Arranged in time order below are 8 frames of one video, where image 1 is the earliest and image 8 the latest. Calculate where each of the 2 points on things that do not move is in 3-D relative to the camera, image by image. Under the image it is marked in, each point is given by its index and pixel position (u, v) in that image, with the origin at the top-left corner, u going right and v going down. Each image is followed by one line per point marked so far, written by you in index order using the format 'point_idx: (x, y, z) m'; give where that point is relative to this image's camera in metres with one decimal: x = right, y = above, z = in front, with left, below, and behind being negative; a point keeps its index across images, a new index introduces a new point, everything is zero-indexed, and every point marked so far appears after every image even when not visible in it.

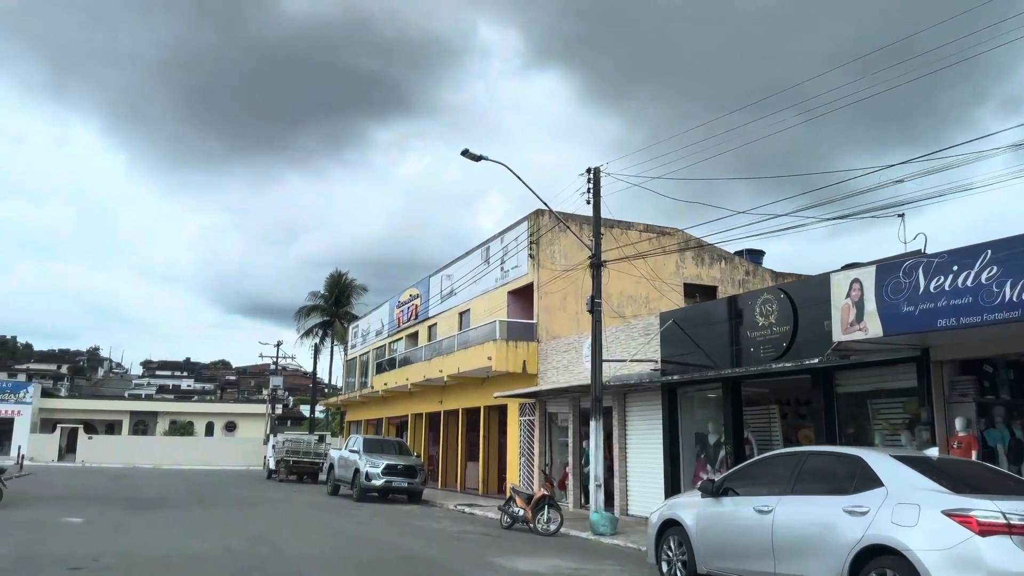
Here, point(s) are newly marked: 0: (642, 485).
0: (+2.9, -4.4, +17.9) m
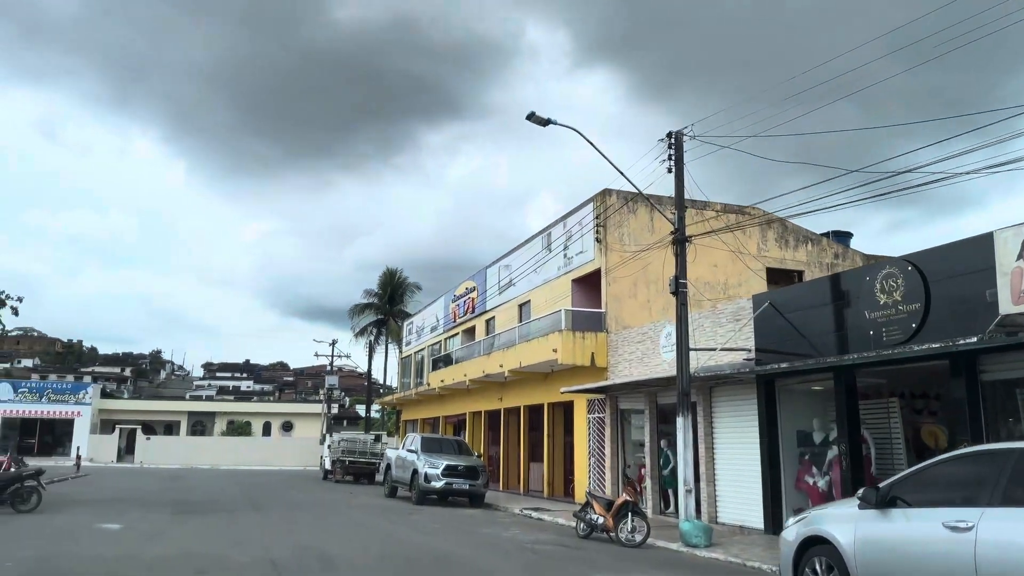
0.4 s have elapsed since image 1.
0: (+4.3, -4.0, +15.9) m
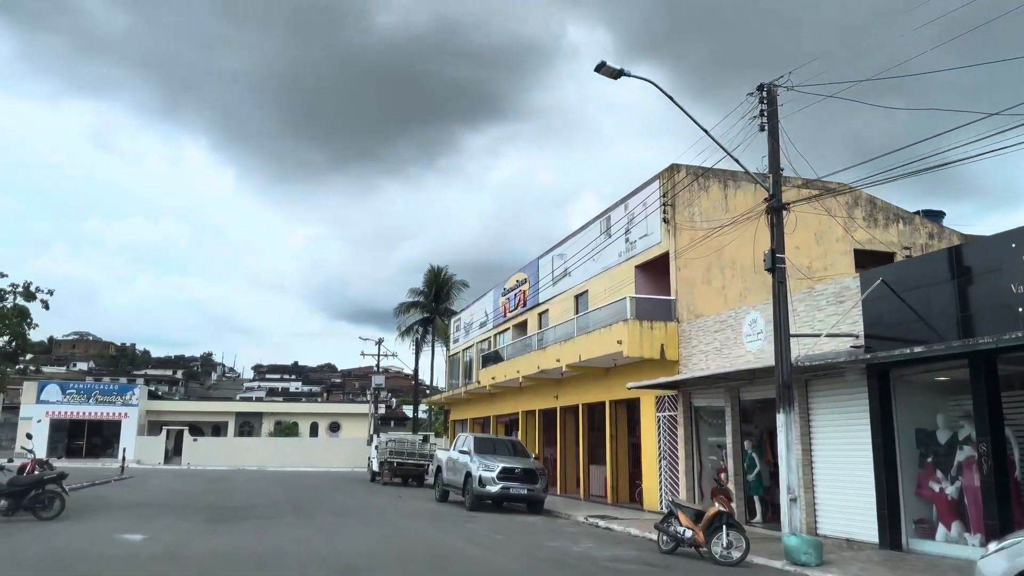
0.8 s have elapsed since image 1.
0: (+5.5, -3.6, +13.8) m
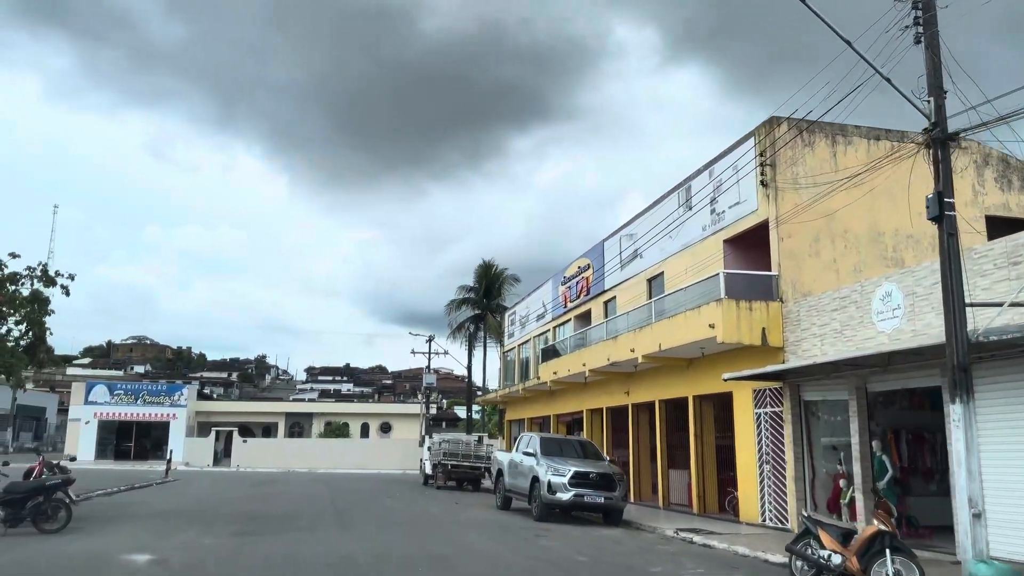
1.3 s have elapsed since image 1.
0: (+6.7, -3.0, +10.9) m
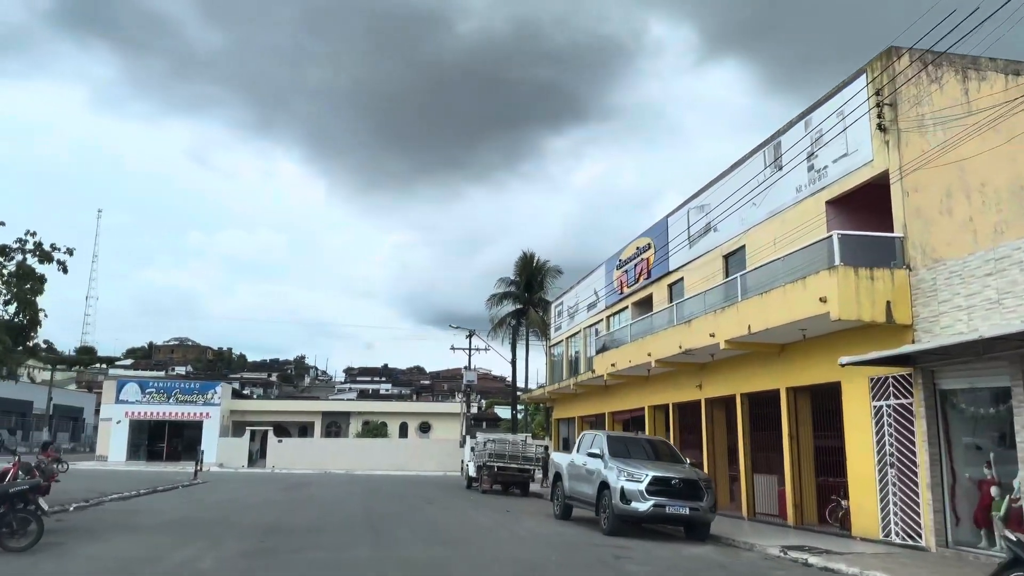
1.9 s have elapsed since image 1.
0: (+7.6, -2.4, +7.9) m
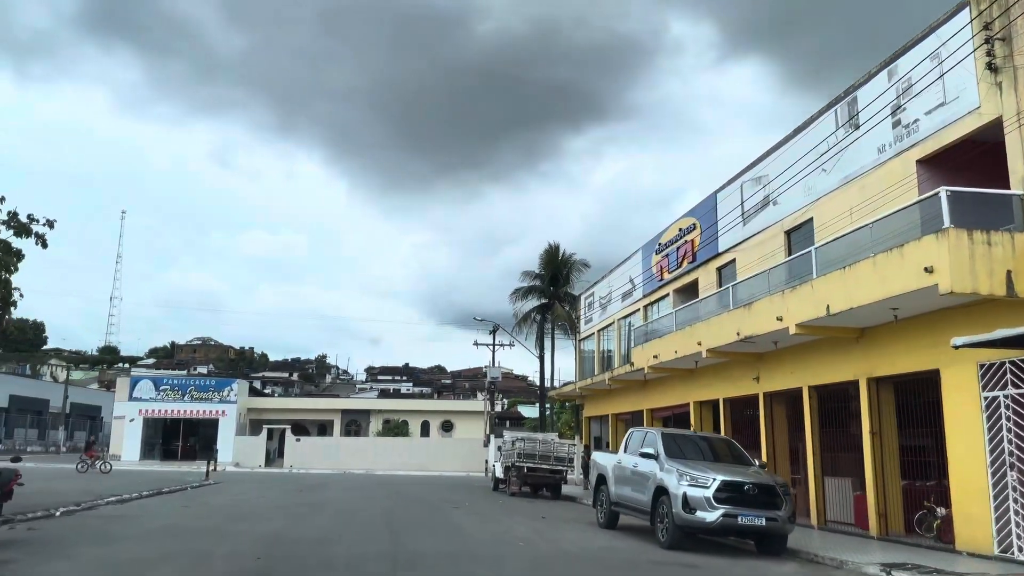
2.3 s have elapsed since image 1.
0: (+8.1, -2.0, +5.6) m
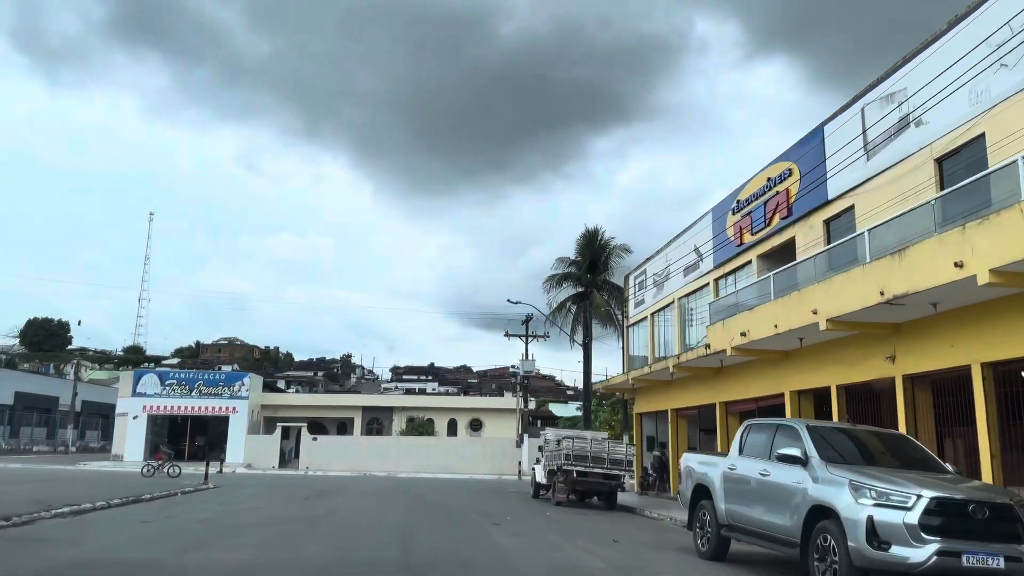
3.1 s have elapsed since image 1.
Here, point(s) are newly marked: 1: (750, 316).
0: (+8.6, -1.1, +1.1) m
1: (+5.3, -0.5, +17.4) m
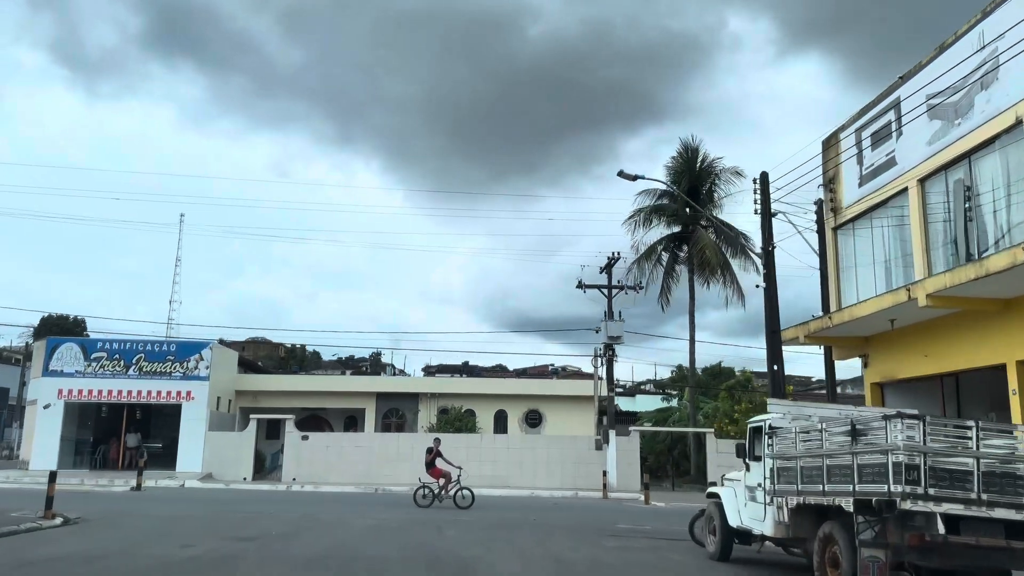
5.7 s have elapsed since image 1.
0: (+9.8, +1.9, -13.0) m
1: (+7.1, +2.3, +3.4) m
